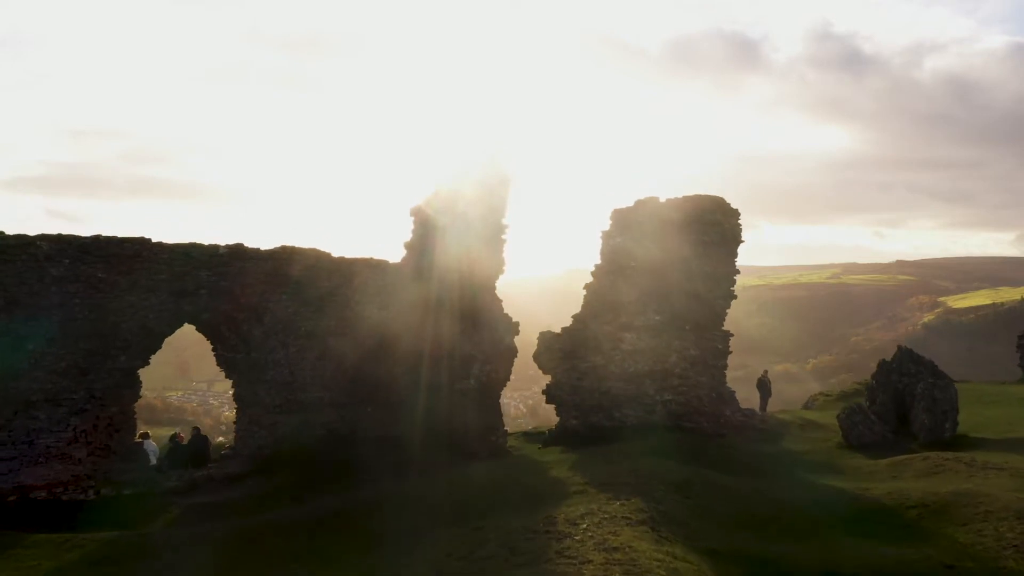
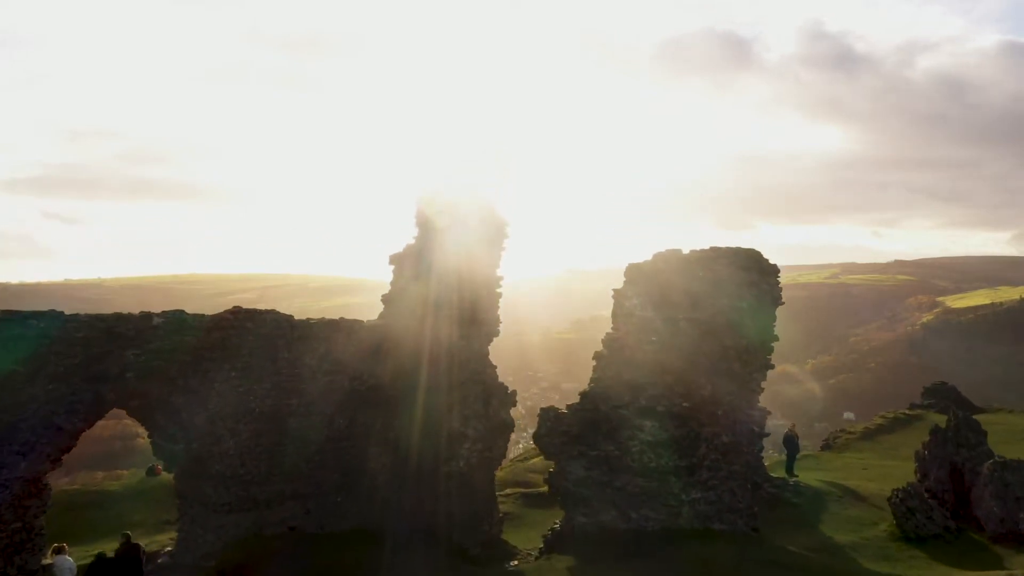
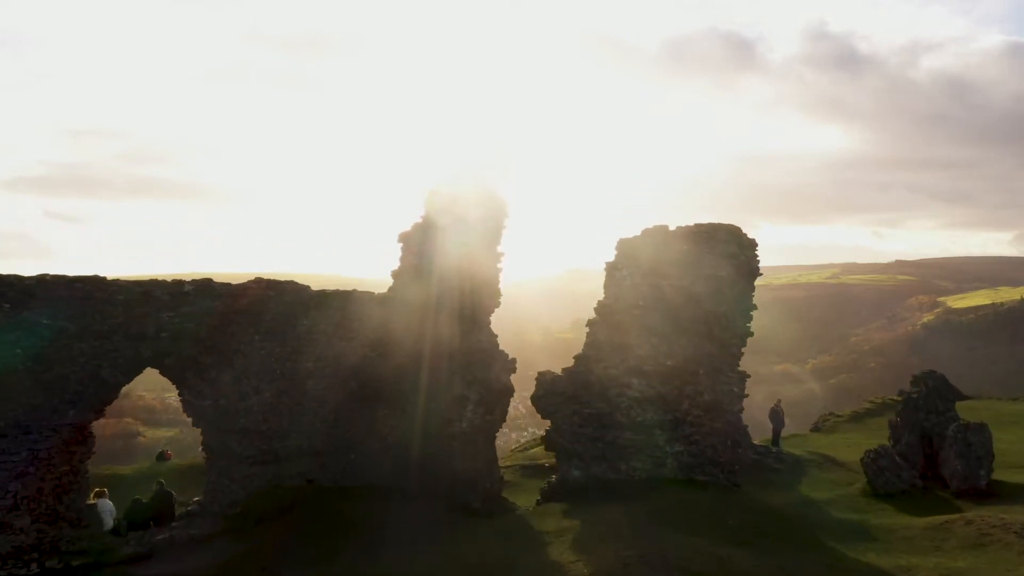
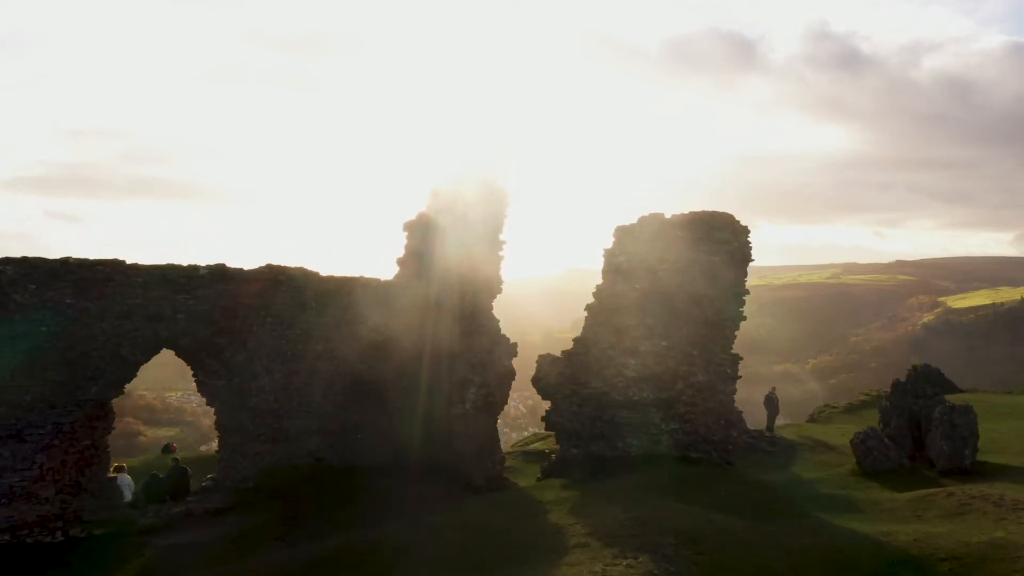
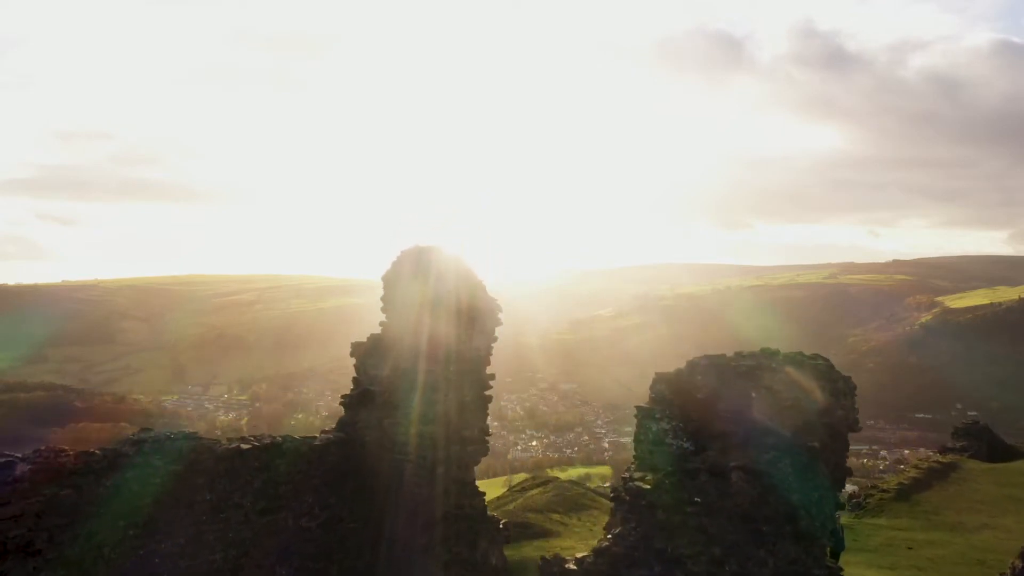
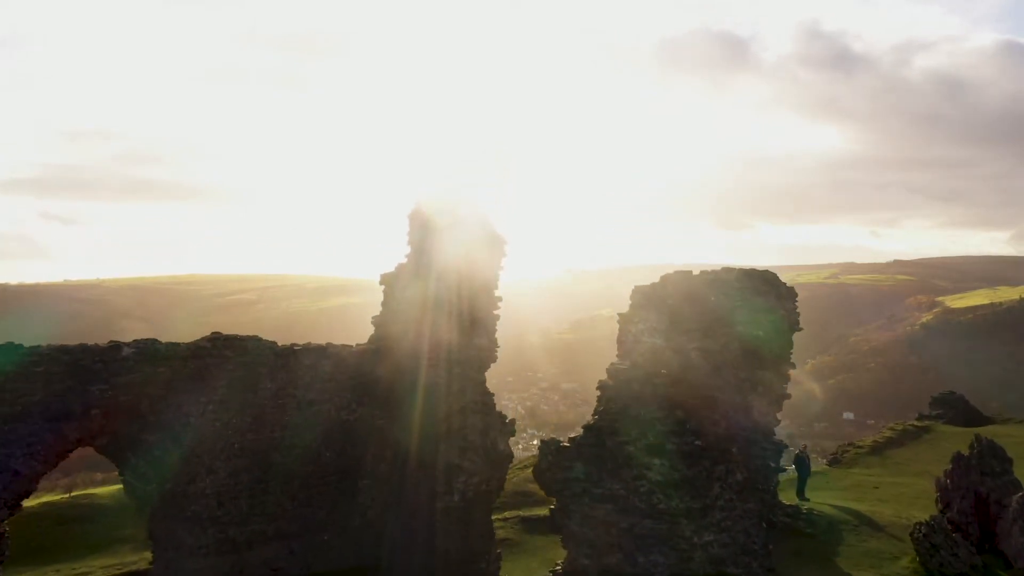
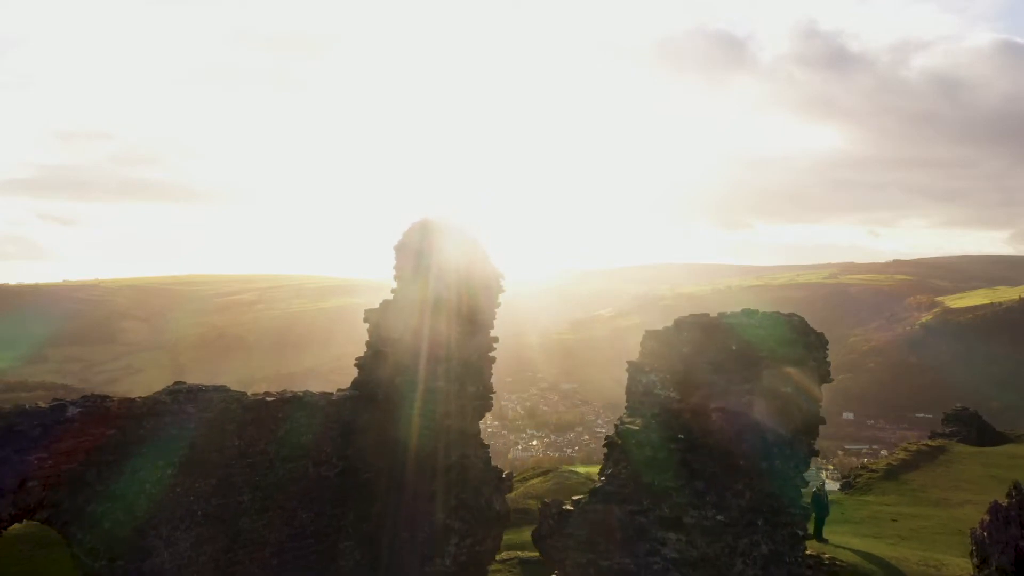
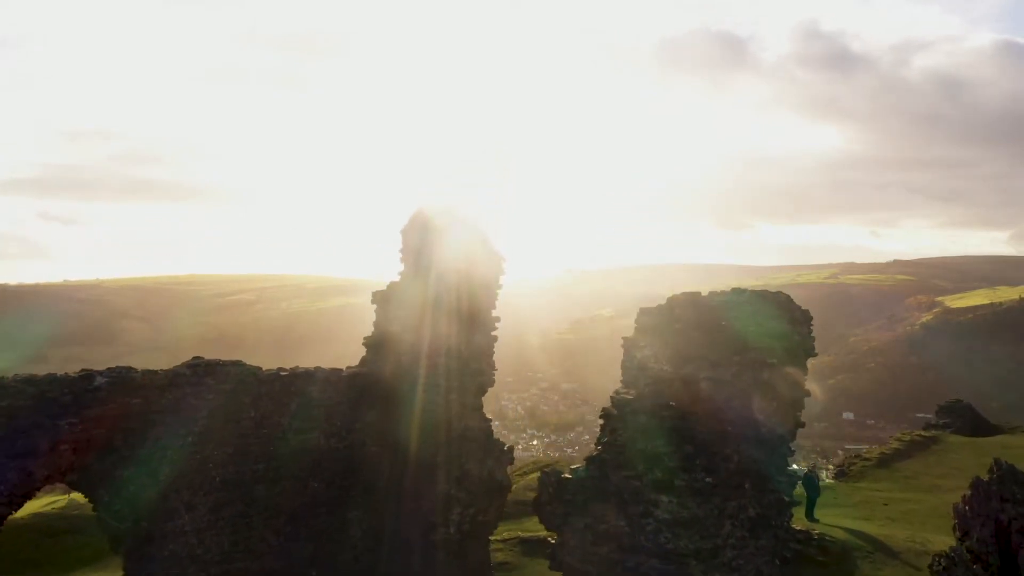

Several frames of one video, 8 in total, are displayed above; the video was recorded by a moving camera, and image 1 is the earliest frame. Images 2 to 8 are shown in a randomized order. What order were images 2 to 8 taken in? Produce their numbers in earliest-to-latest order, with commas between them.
4, 3, 2, 6, 8, 7, 5
